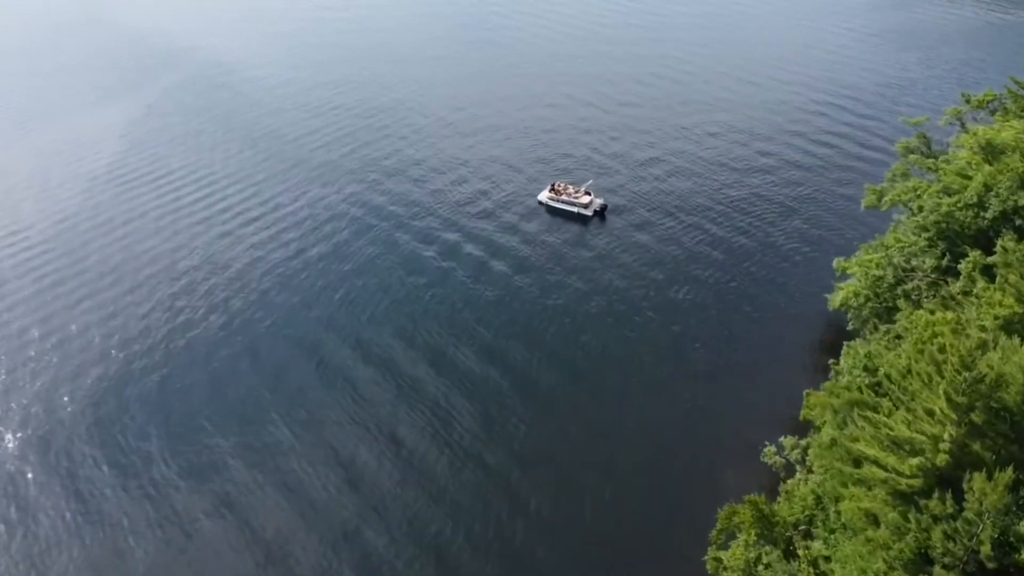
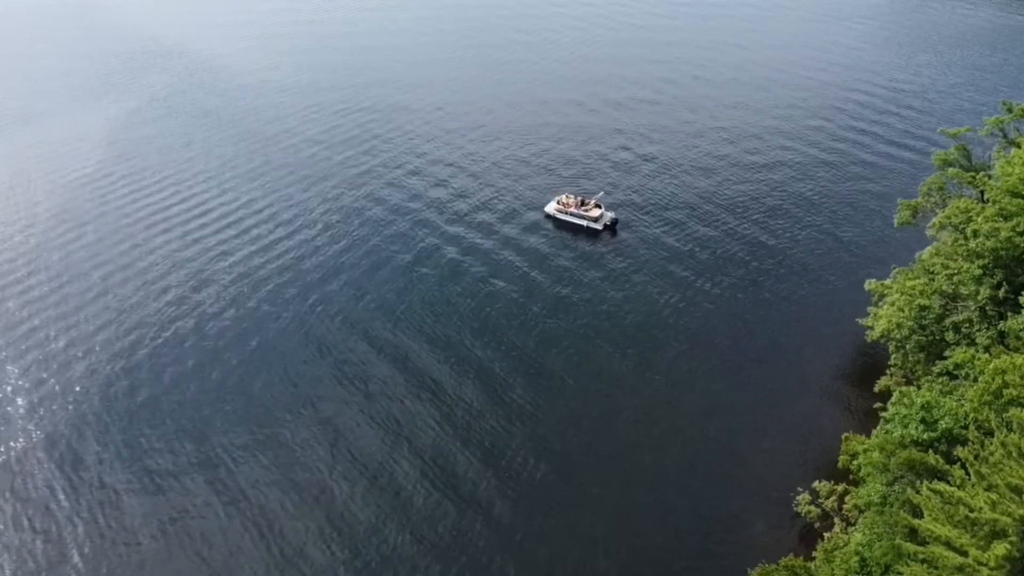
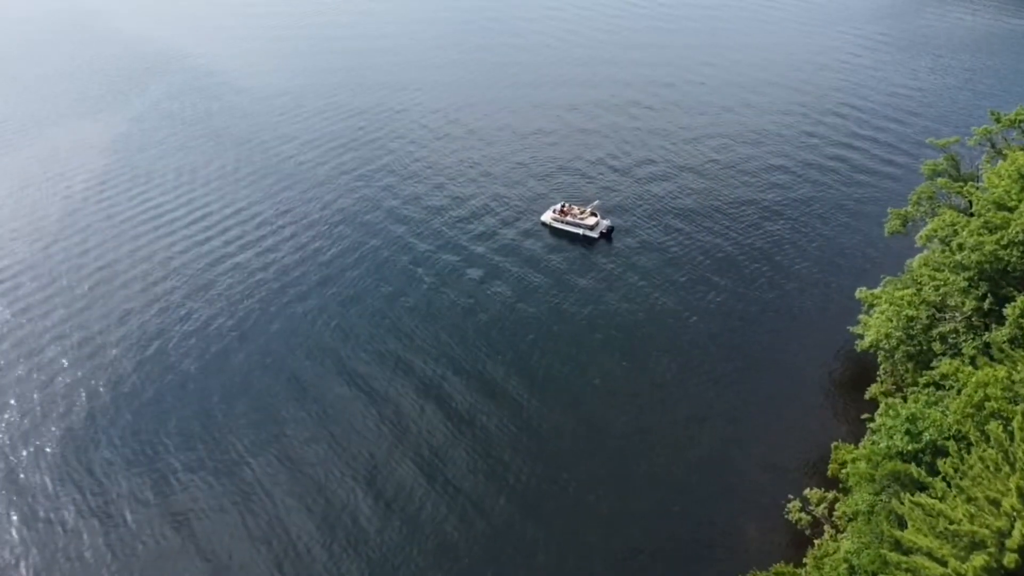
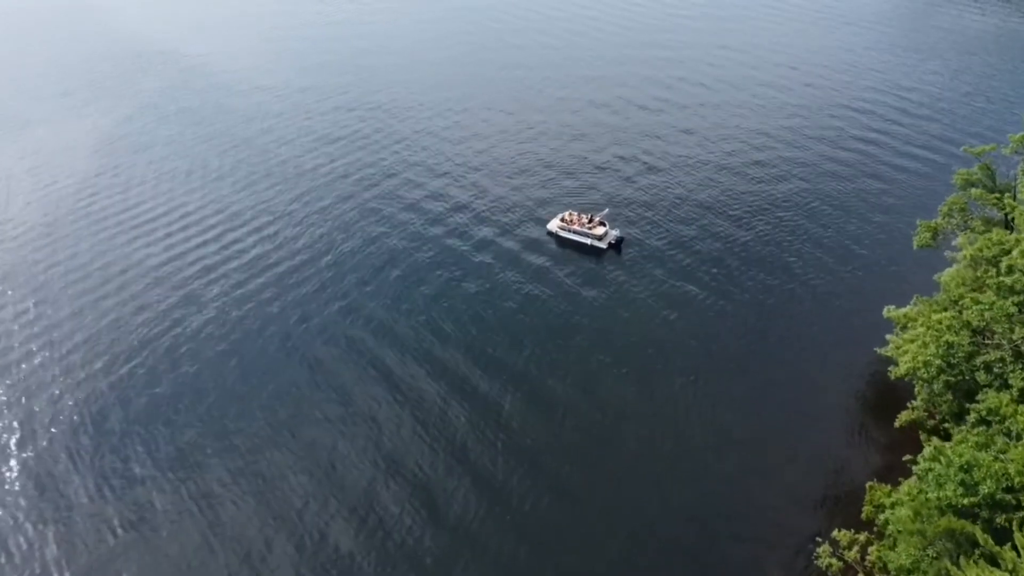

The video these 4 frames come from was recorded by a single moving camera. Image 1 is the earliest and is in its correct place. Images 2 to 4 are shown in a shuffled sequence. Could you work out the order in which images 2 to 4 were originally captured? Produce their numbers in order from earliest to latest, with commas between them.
3, 2, 4
